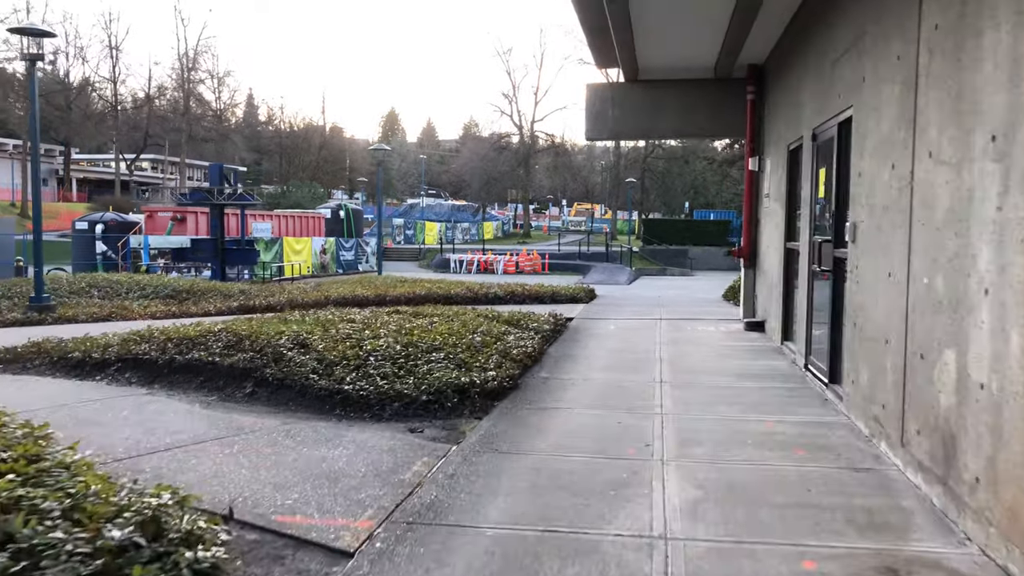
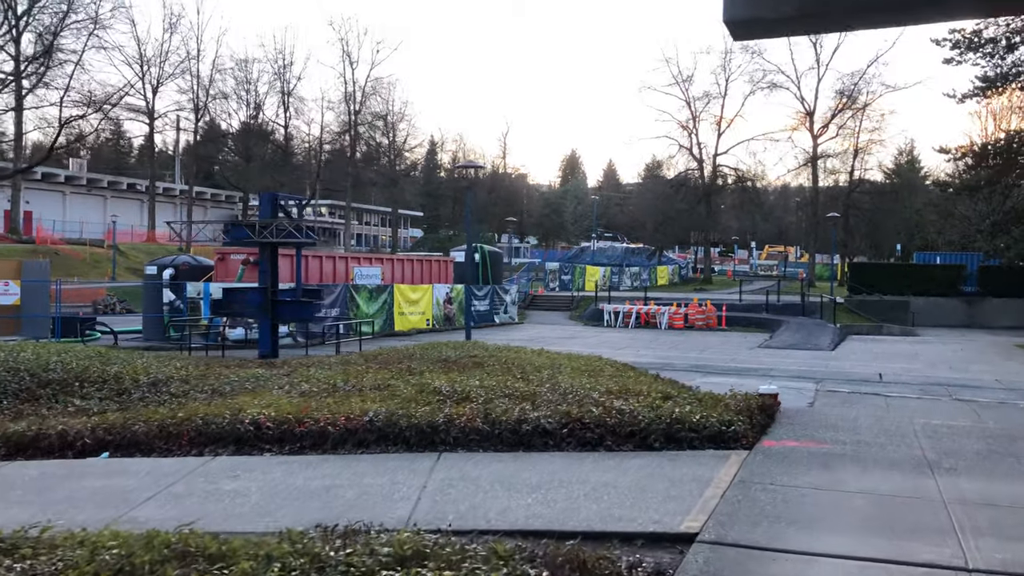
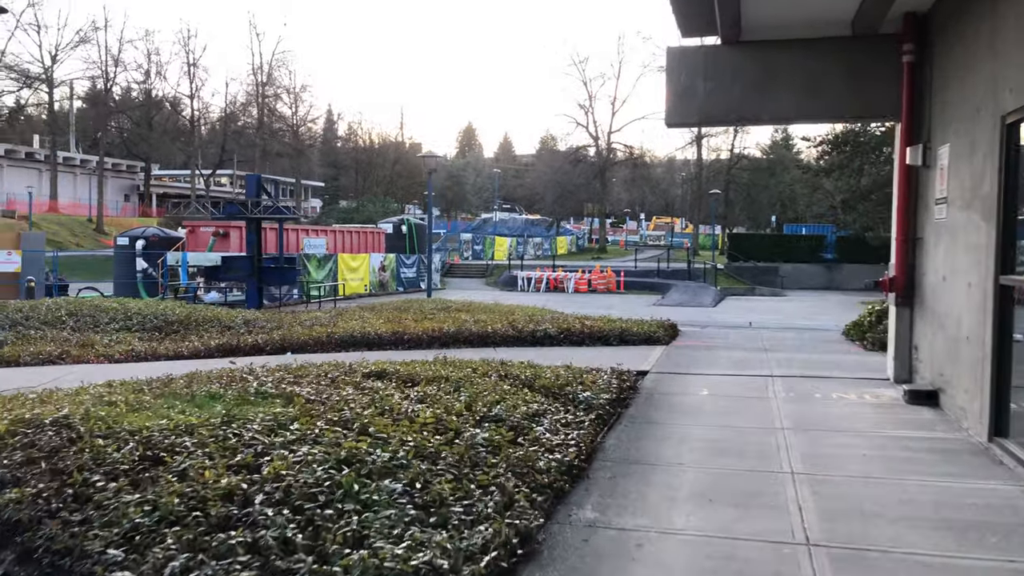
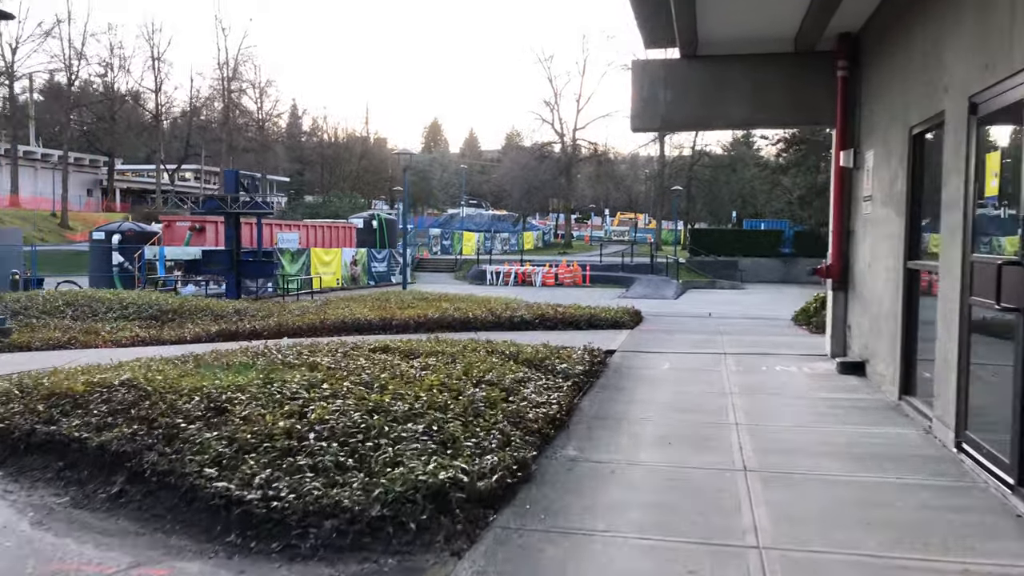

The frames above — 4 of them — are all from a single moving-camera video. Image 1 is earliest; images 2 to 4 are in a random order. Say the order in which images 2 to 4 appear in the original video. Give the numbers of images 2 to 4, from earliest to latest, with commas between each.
4, 3, 2
